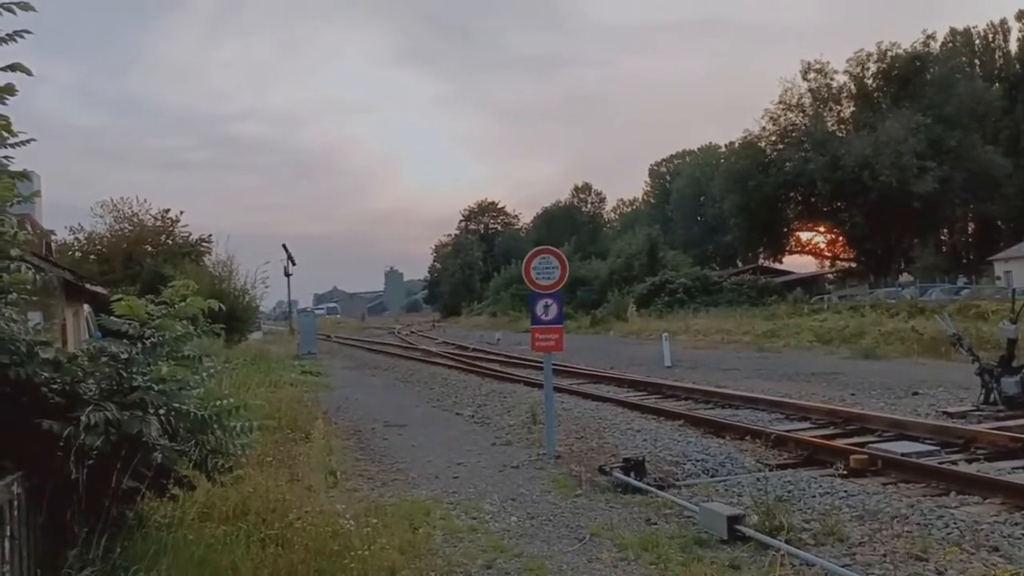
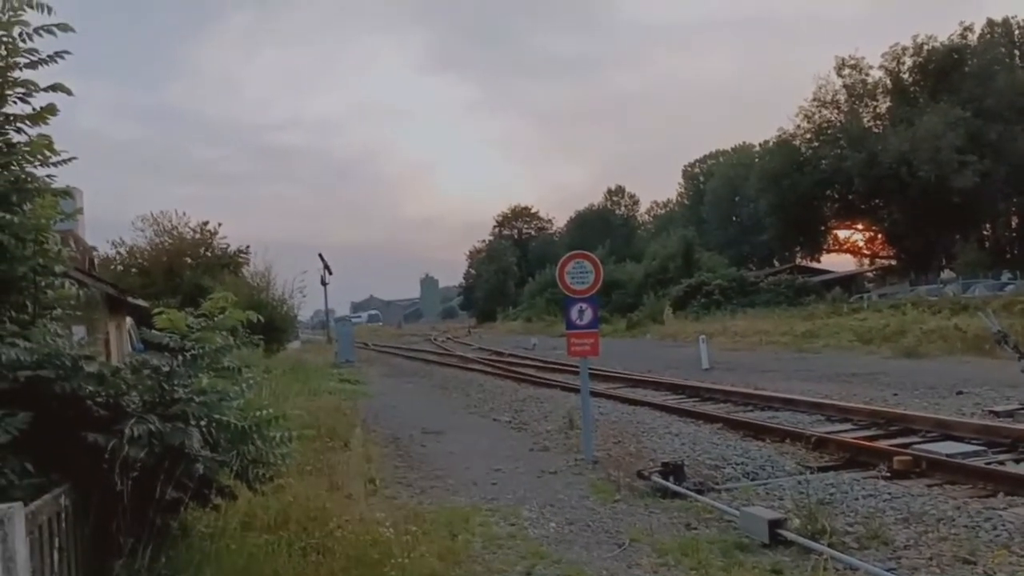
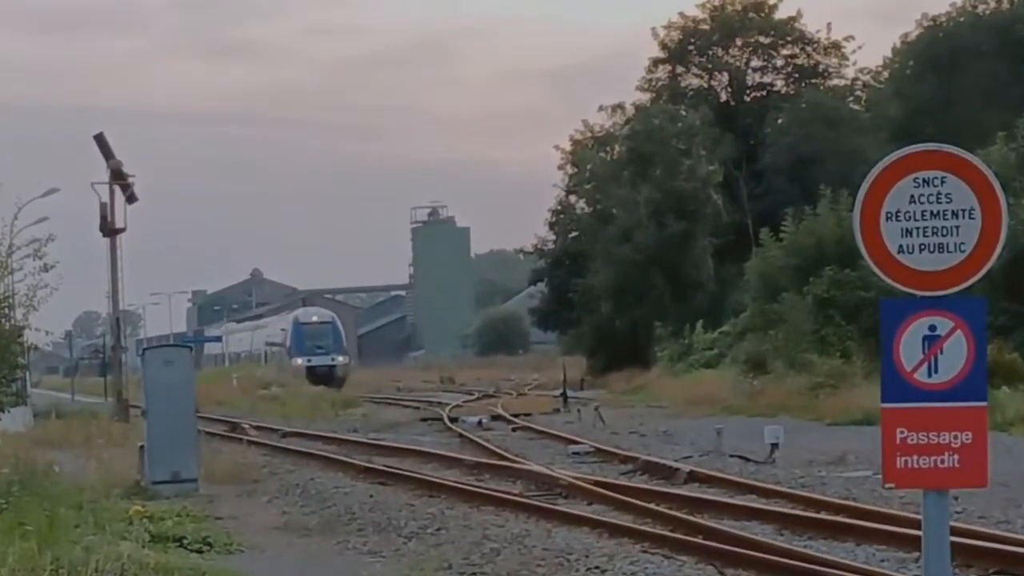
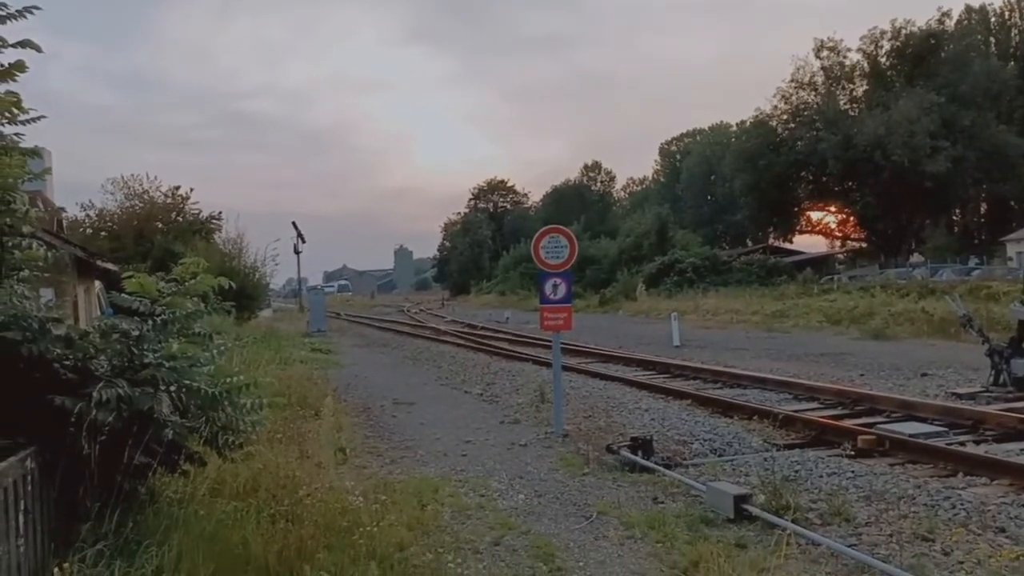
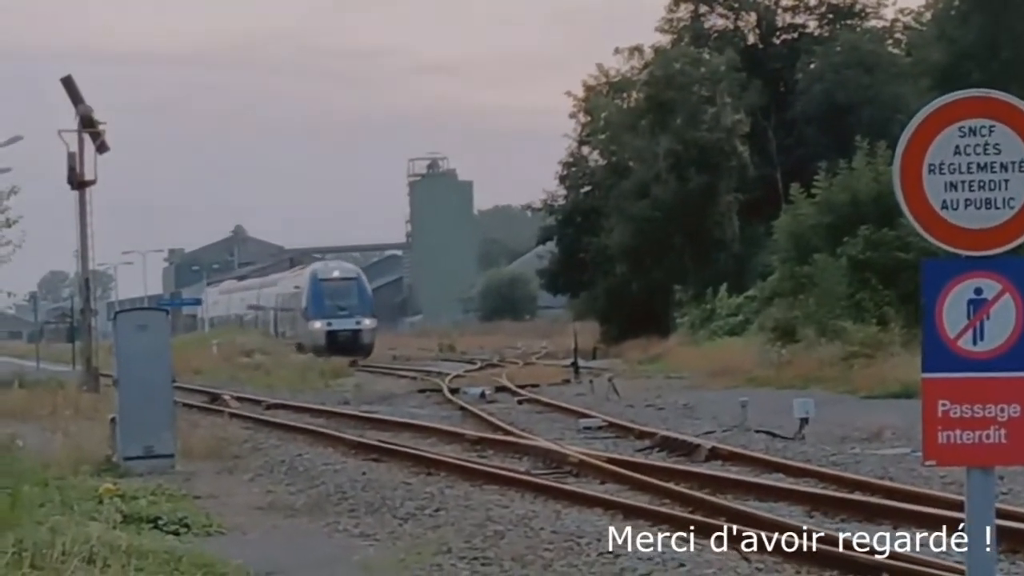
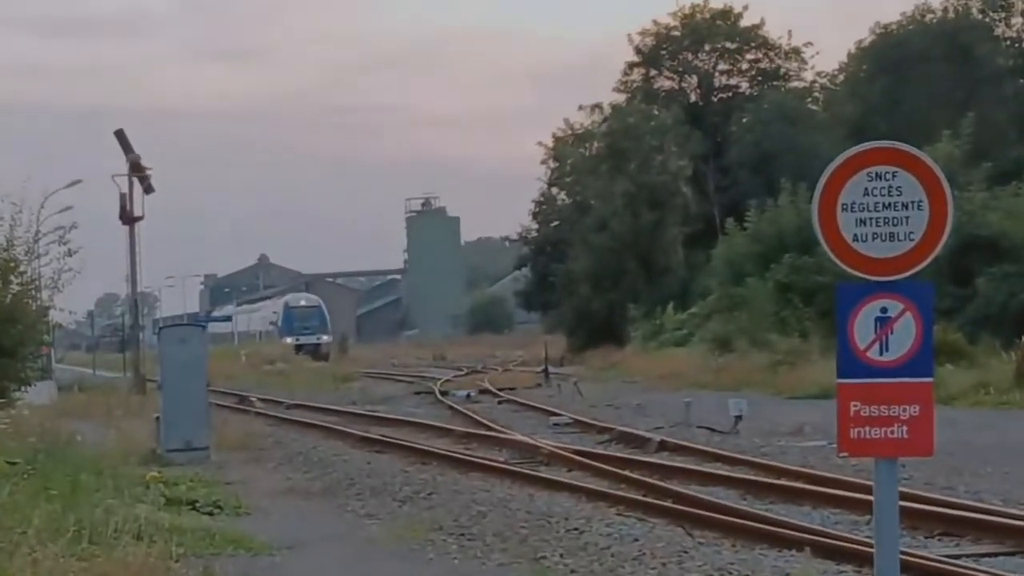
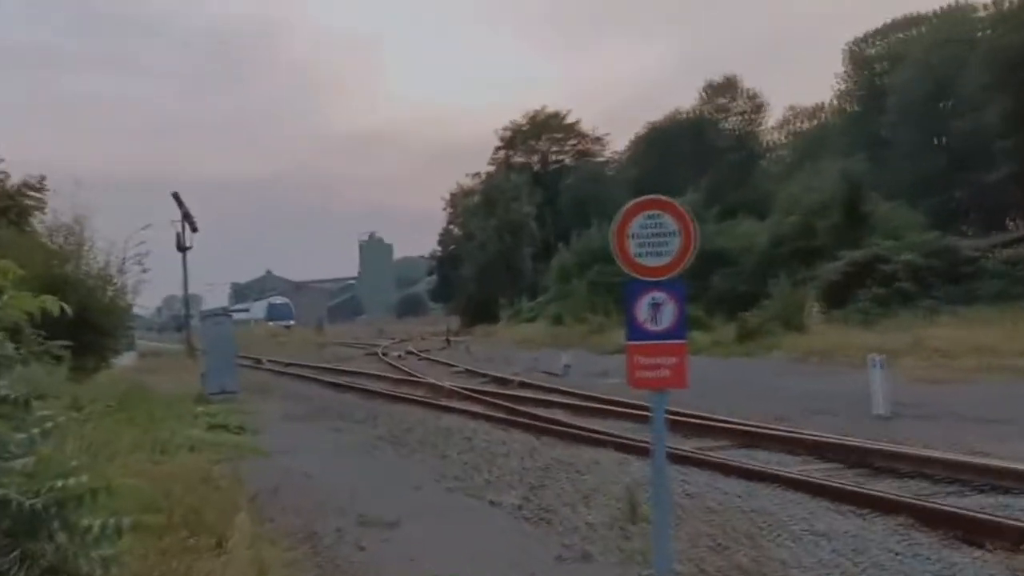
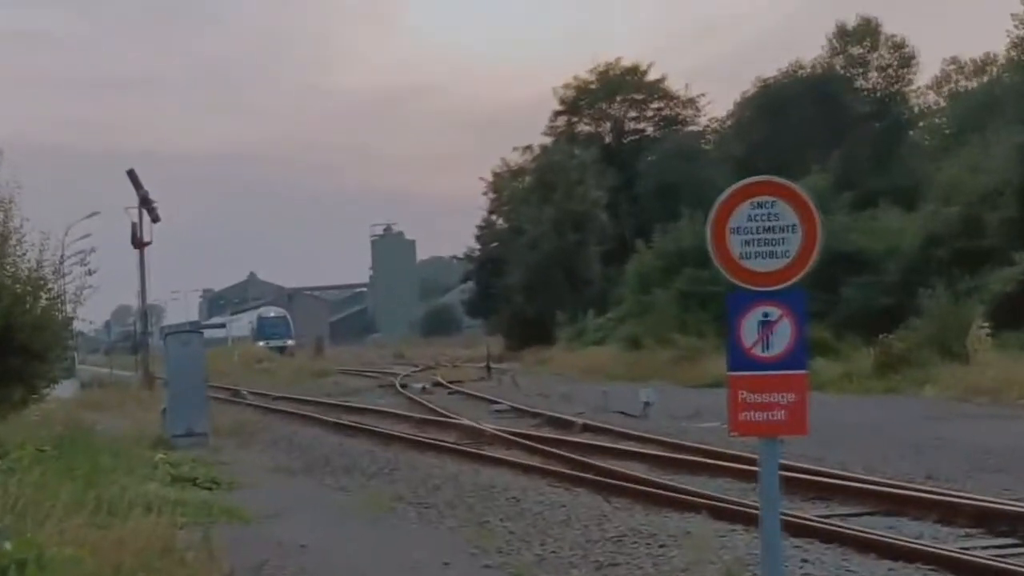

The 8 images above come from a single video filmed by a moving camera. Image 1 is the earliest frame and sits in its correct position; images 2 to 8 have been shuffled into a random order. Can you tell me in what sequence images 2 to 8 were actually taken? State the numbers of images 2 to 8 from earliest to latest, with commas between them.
4, 2, 7, 8, 6, 3, 5
